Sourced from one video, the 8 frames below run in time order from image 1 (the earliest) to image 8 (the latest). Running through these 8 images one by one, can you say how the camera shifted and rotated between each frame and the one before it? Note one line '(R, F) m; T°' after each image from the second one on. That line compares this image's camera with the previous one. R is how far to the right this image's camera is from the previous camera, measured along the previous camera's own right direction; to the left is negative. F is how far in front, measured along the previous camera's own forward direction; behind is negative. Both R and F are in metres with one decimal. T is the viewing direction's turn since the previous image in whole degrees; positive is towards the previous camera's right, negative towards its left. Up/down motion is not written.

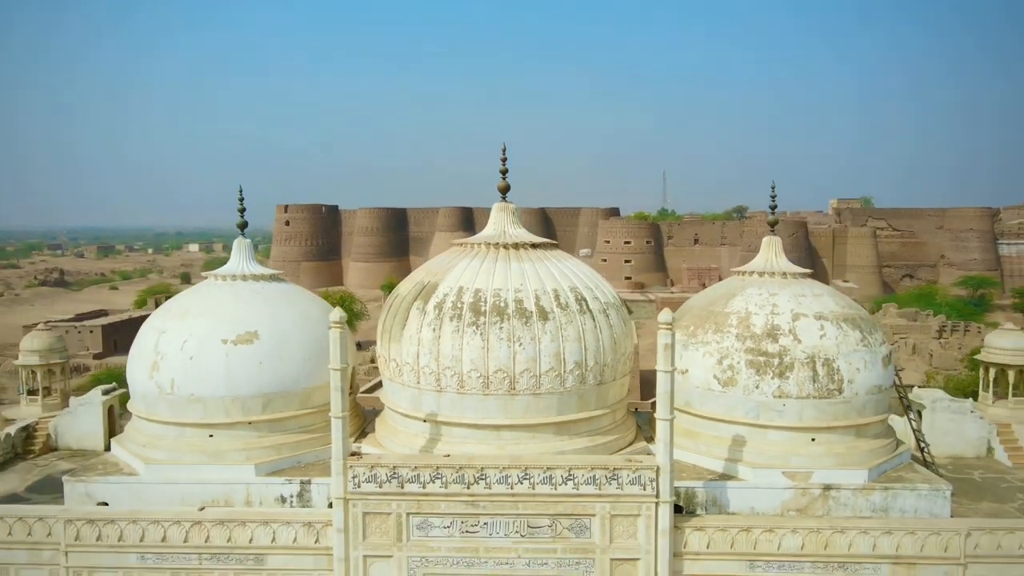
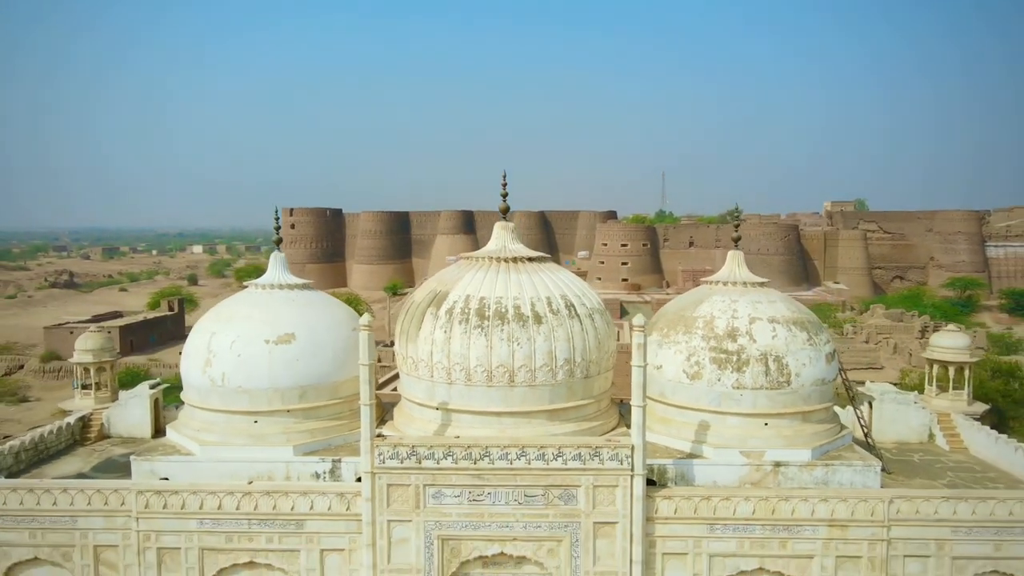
(0.0, -1.2) m; 0°
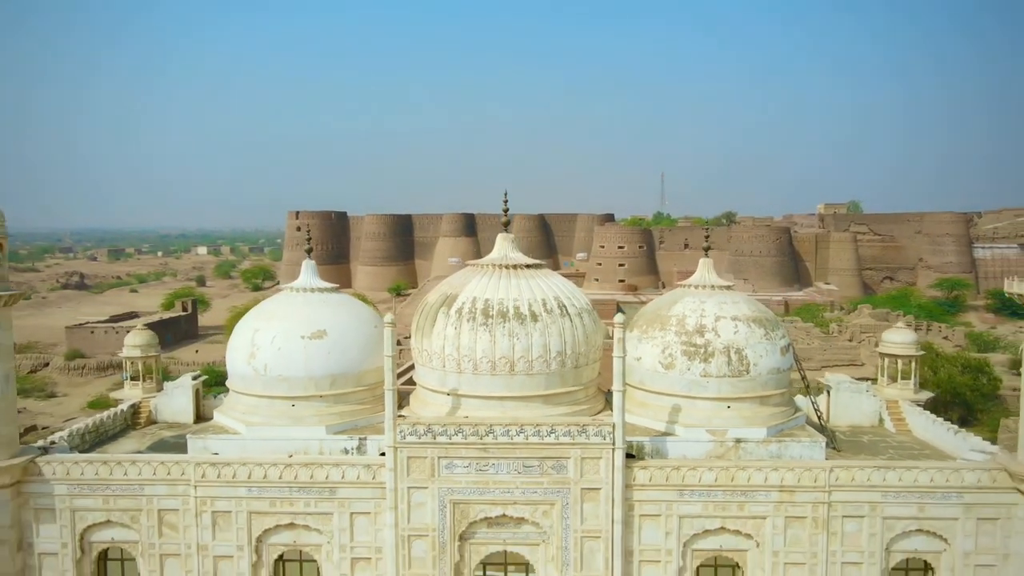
(0.0, -1.4) m; 0°
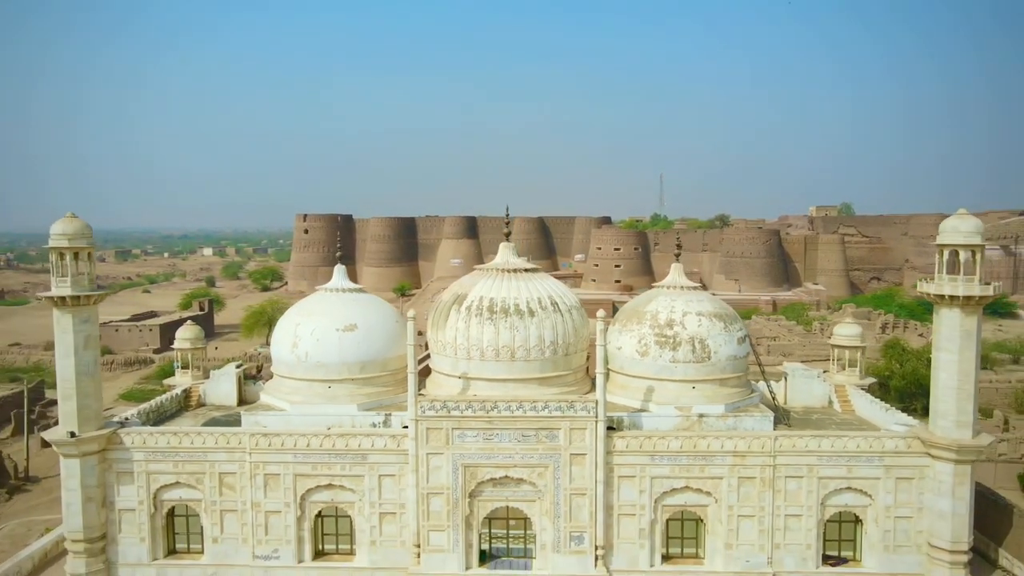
(0.0, -1.8) m; 0°
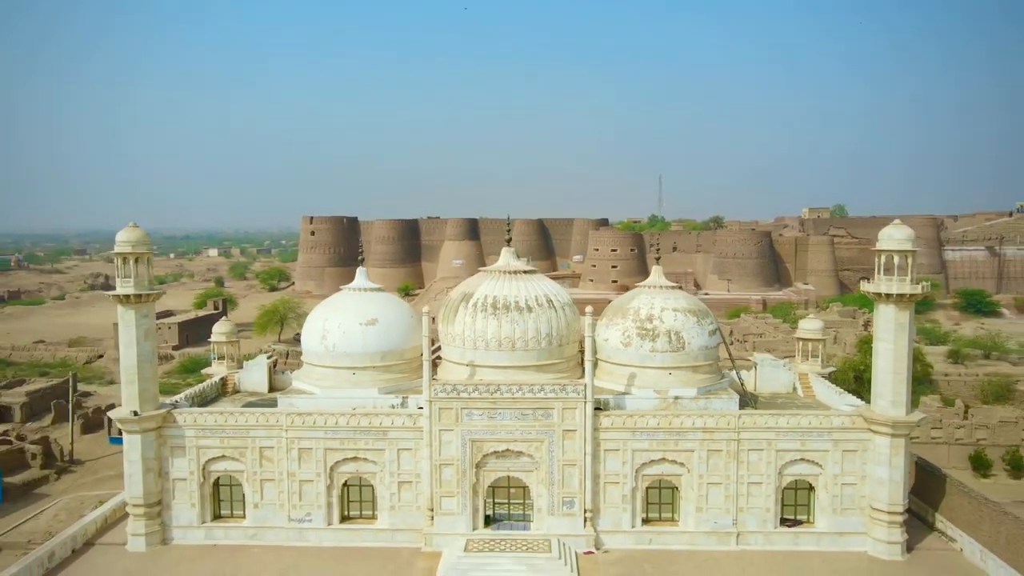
(0.0, -1.7) m; 0°
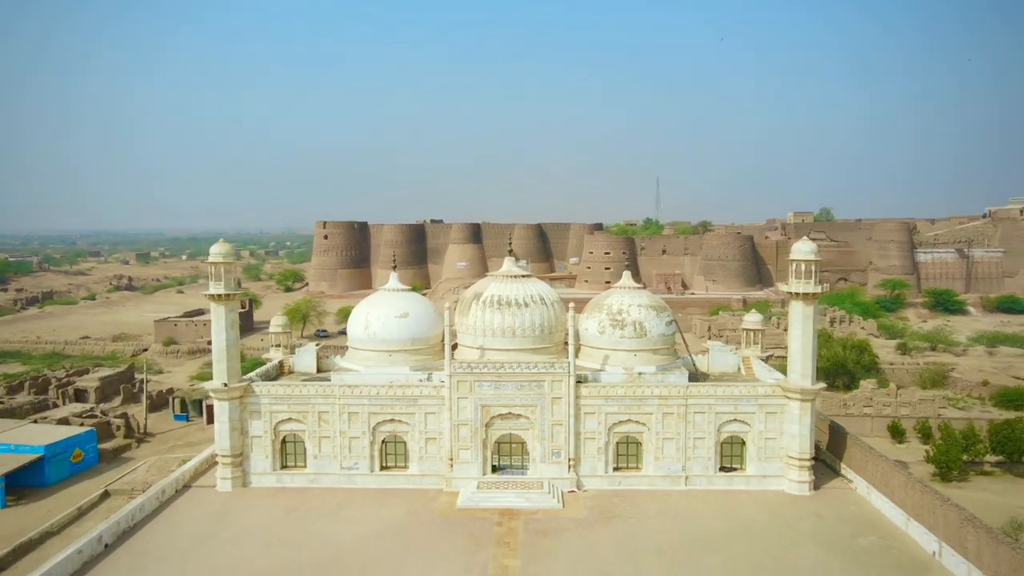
(0.0, -3.7) m; 0°
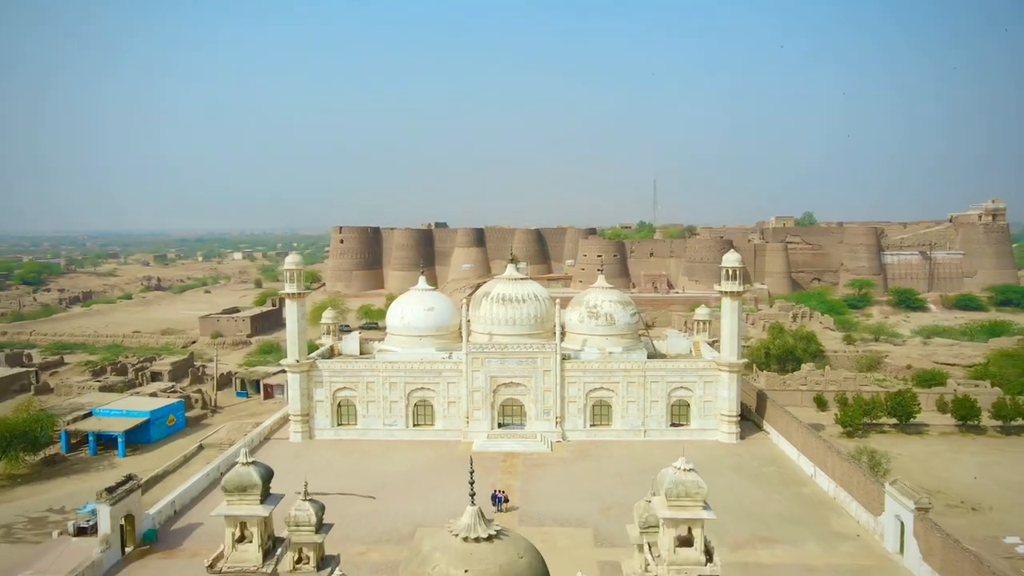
(0.0, -5.2) m; 0°
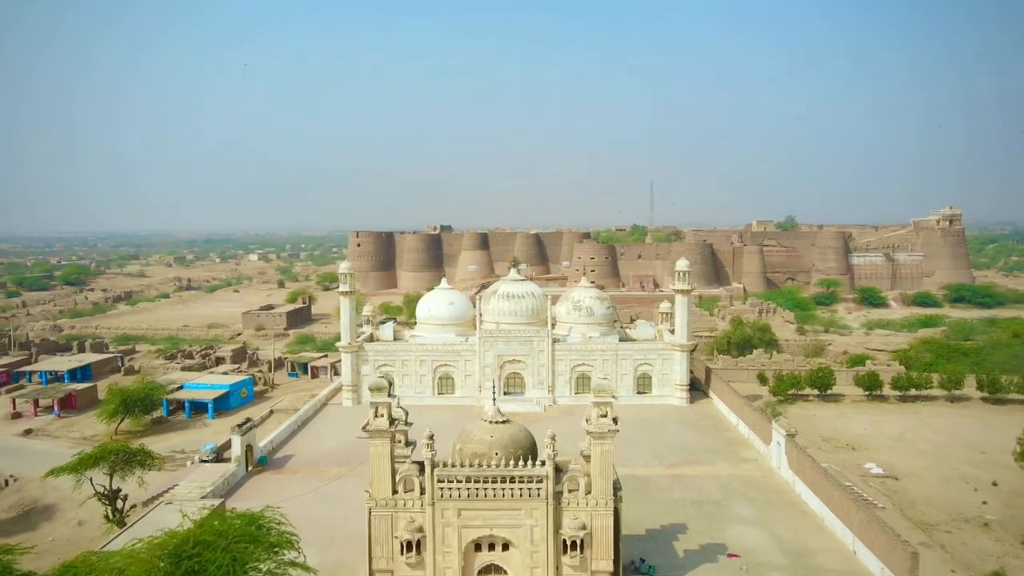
(0.0, -6.3) m; 0°
